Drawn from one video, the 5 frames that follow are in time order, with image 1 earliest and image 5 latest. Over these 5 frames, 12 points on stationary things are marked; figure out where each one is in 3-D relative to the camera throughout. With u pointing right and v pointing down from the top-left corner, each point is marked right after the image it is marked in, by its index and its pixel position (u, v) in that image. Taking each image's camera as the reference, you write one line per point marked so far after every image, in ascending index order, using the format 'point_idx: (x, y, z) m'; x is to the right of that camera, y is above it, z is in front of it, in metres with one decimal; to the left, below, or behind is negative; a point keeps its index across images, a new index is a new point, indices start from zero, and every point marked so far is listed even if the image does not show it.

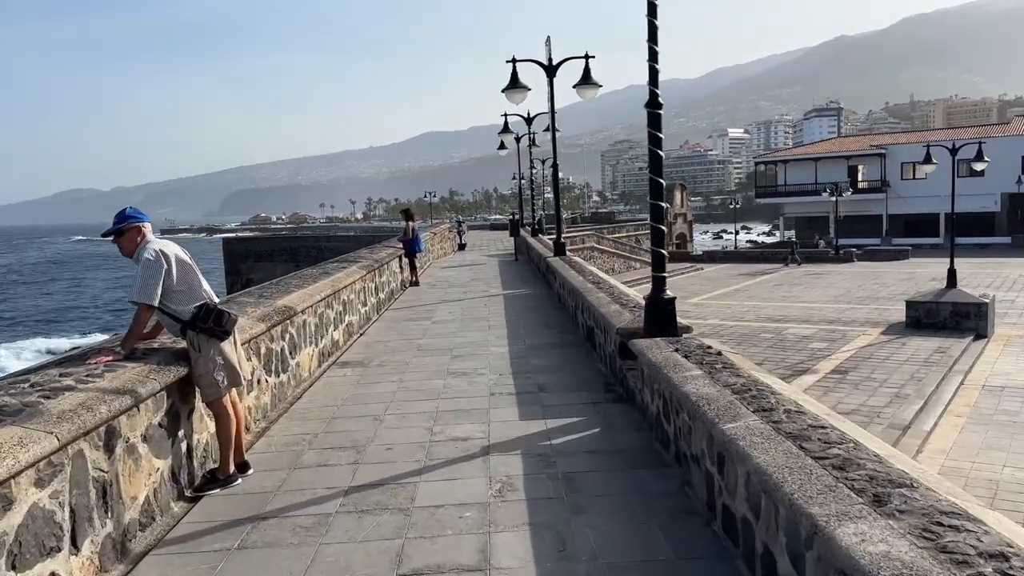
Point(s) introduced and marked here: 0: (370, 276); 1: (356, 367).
0: (-1.8, +0.2, +10.6) m
1: (-1.4, -0.7, +7.4) m
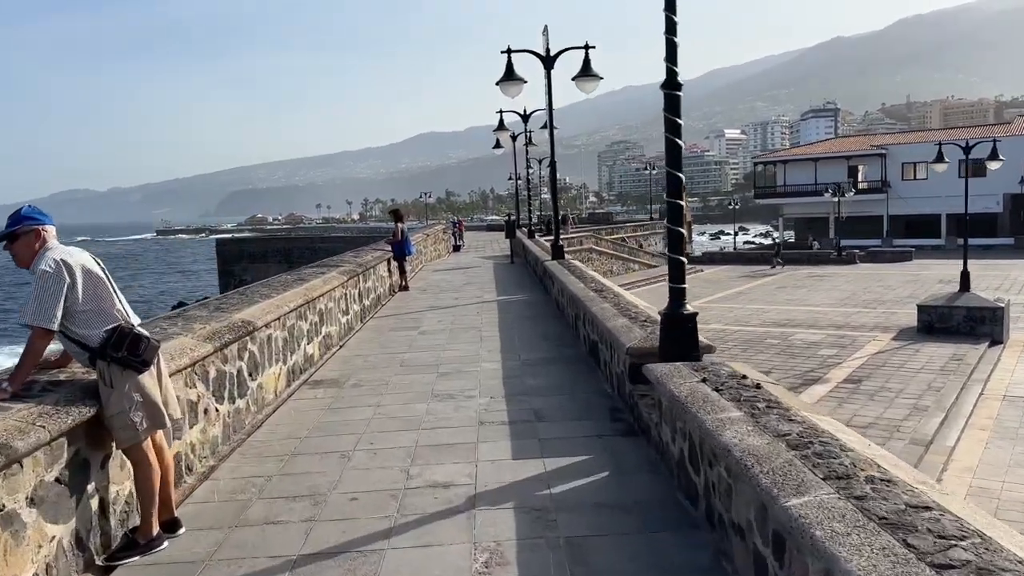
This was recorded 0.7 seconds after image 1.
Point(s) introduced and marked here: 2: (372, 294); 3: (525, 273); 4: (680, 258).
0: (-1.9, +0.1, +9.8) m
1: (-1.5, -0.8, +6.5) m
2: (-1.9, -0.1, +11.3) m
3: (+0.2, +0.3, +15.7) m
4: (+0.9, +0.2, +4.6) m
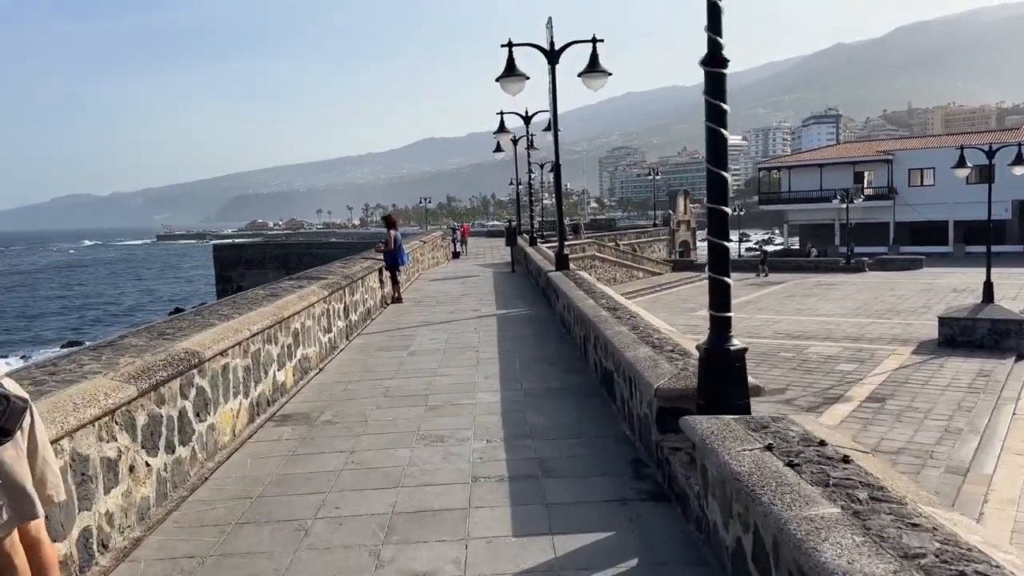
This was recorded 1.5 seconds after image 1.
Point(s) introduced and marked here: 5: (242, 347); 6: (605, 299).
0: (-1.9, -0.1, +8.9) m
1: (-1.5, -0.9, +5.6) m
2: (-1.9, -0.2, +10.4) m
3: (+0.3, +0.1, +14.8) m
4: (+1.0, 0.0, +3.7) m
5: (-1.8, -0.4, +5.5) m
6: (+0.9, -0.1, +7.7) m
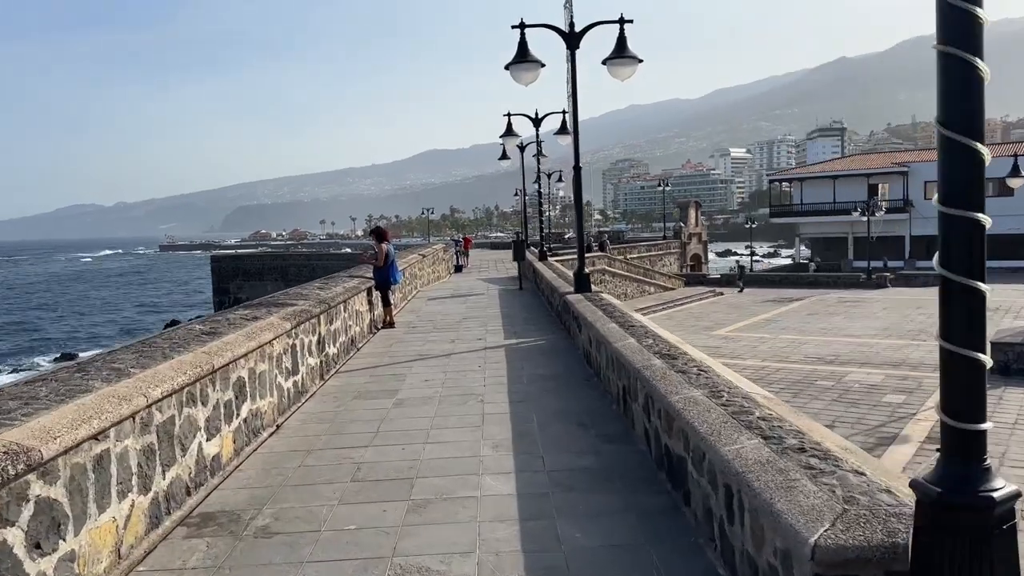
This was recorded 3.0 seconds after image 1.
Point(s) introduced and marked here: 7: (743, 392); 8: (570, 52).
0: (-1.8, -0.3, +7.1) m
1: (-1.3, -1.1, +3.8) m
2: (-1.8, -0.5, +8.6) m
3: (+0.4, -0.3, +13.0) m
4: (+1.1, -0.2, +1.9) m
5: (-1.7, -0.6, +3.7) m
6: (+1.0, -0.3, +5.9) m
7: (+1.1, -0.5, +3.8) m
8: (+0.7, +2.8, +10.0) m
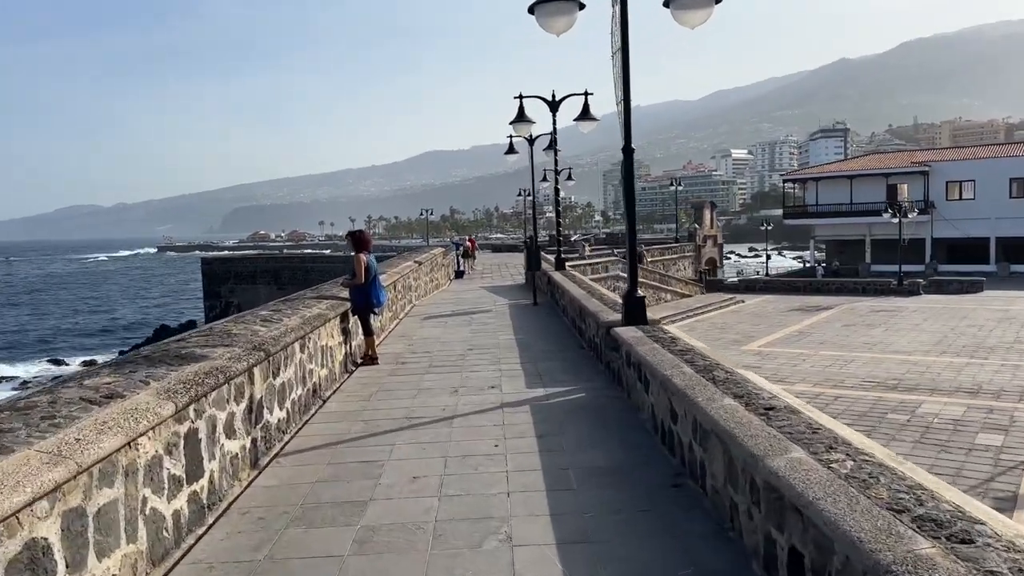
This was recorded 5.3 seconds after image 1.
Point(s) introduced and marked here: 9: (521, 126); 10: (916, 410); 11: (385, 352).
0: (-1.5, -0.6, +4.4) m
1: (-1.1, -1.4, +1.1) m
2: (-1.6, -0.8, +6.0) m
3: (+0.6, -0.5, +10.3) m
4: (+1.3, -0.4, -0.7) m
5: (-1.5, -0.8, +1.0) m
6: (+1.2, -0.6, +3.2) m
7: (+1.3, -0.7, +1.2) m
8: (+0.9, +2.6, +7.3) m
9: (+0.1, +3.4, +17.1) m
10: (+7.0, -2.1, +14.3) m
11: (-1.4, -0.7, +9.2) m
